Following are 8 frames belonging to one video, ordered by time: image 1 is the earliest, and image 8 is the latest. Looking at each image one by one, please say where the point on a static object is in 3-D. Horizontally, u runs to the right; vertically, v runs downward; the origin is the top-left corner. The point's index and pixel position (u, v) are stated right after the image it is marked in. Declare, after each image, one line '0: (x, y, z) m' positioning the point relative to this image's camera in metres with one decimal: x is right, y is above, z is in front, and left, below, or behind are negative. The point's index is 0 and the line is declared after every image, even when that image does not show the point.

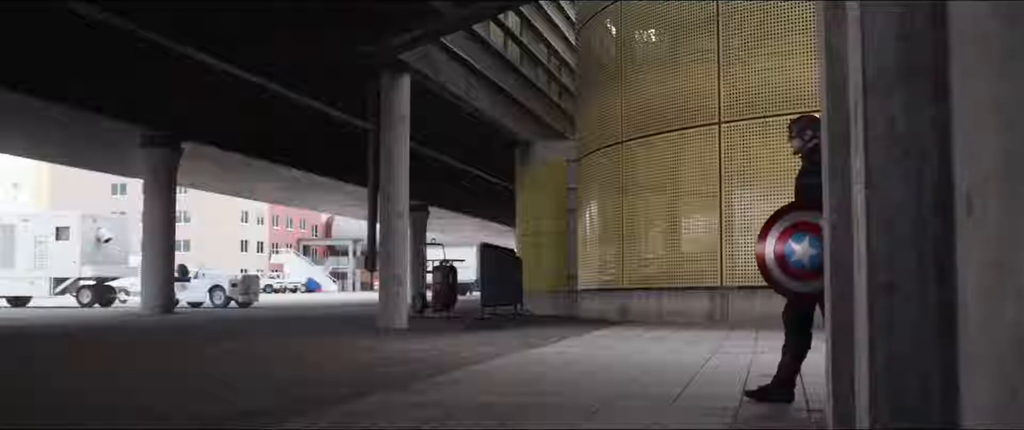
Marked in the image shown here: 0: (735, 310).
0: (+3.6, -1.5, +19.6) m
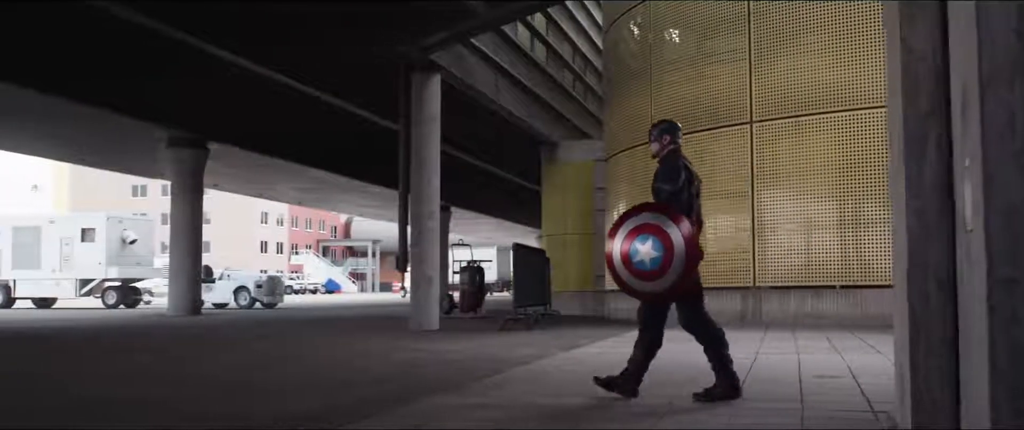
0: (+4.0, -1.5, +19.5) m
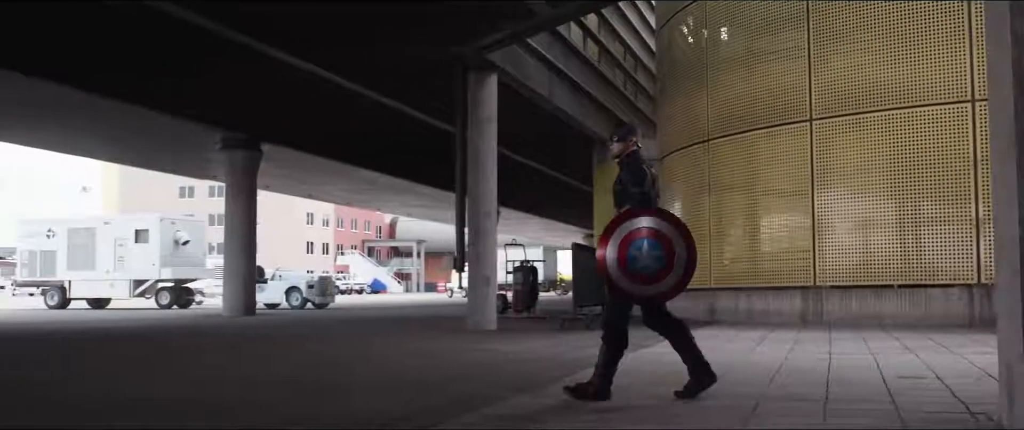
0: (+4.9, -1.5, +19.3) m
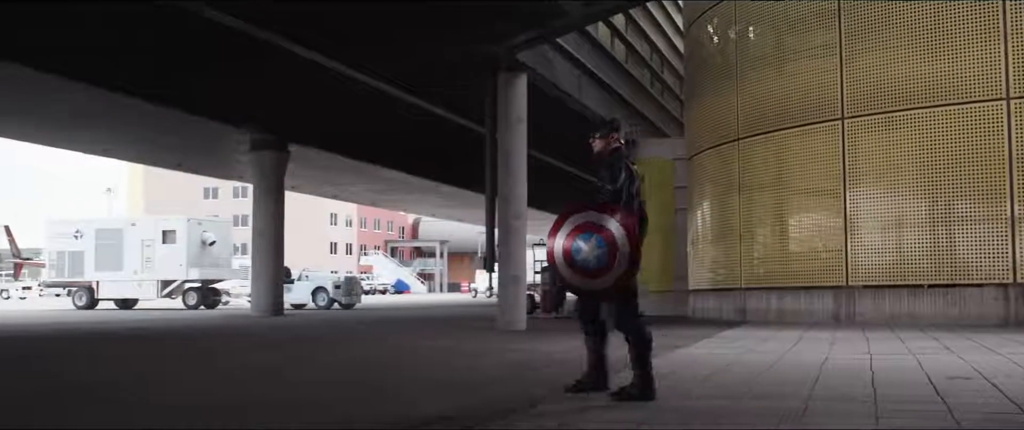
0: (+5.4, -1.5, +19.2) m
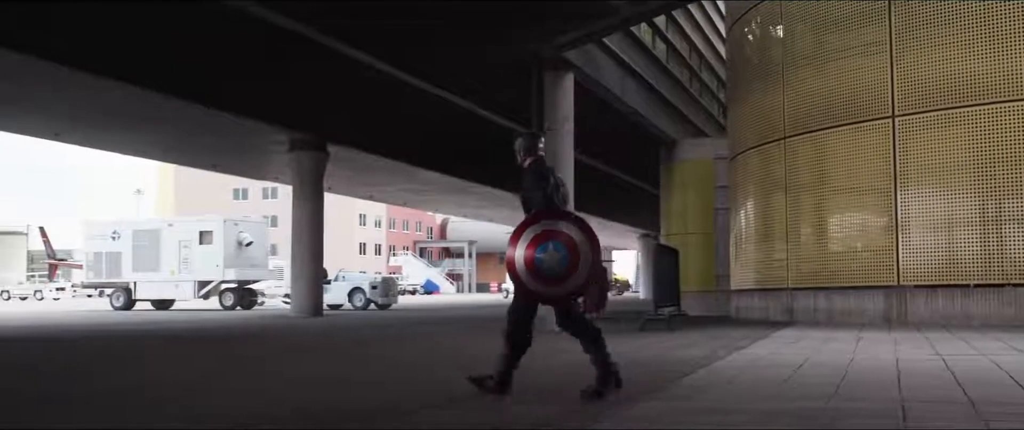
0: (+6.1, -1.5, +19.0) m
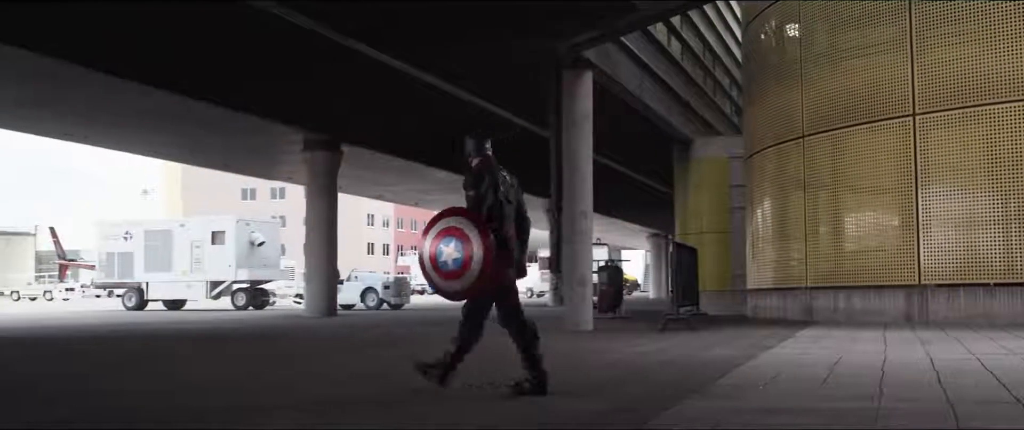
0: (+6.4, -1.4, +18.9) m
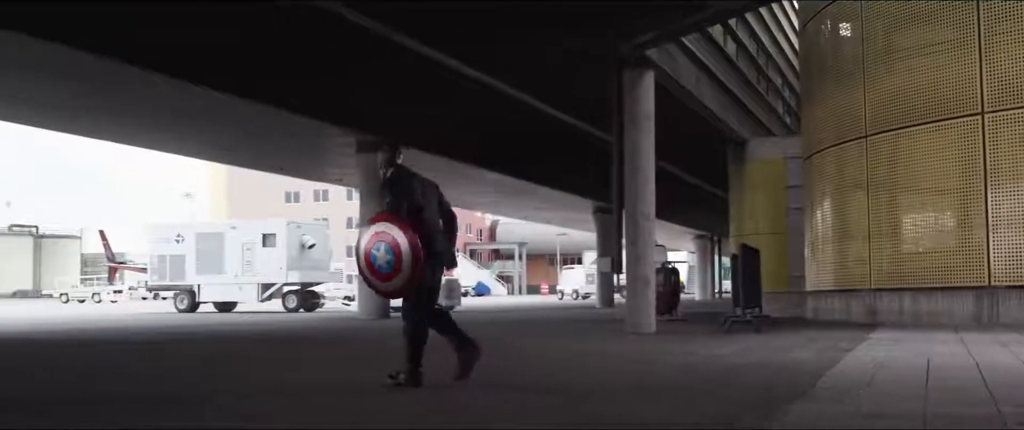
0: (+7.3, -1.4, +18.6) m
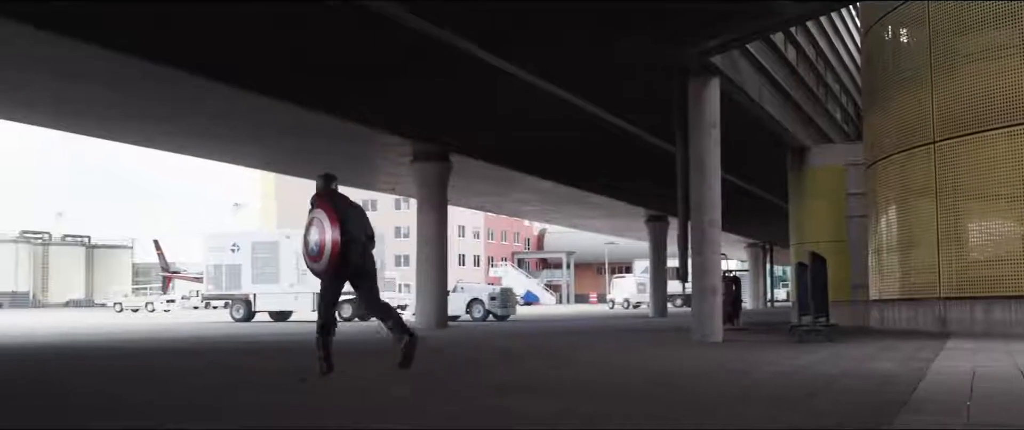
0: (+8.3, -1.5, +18.2) m
